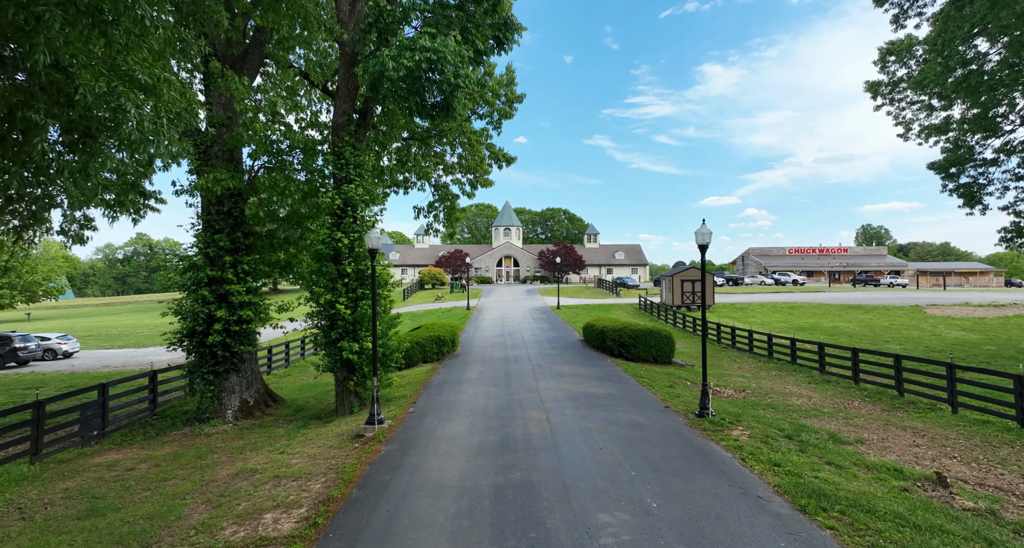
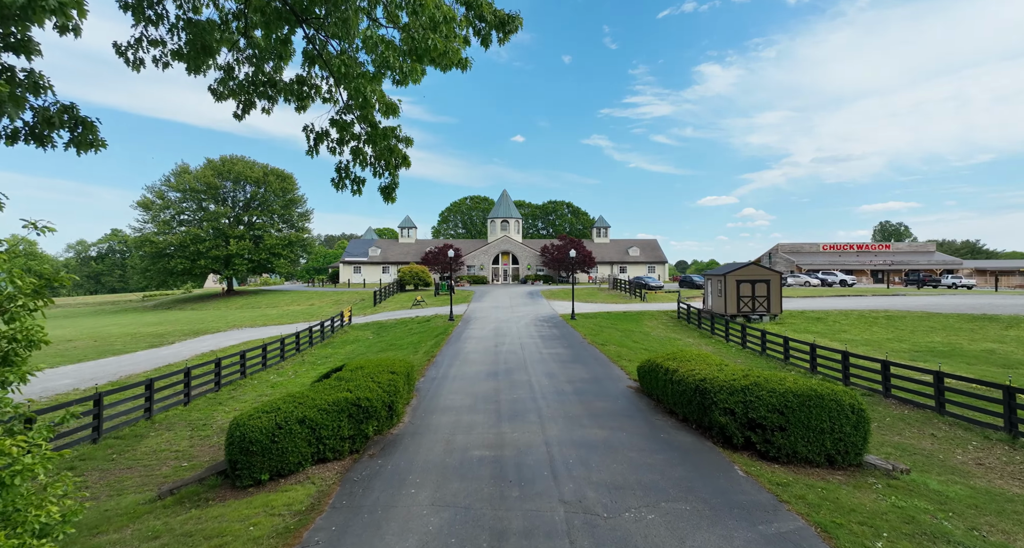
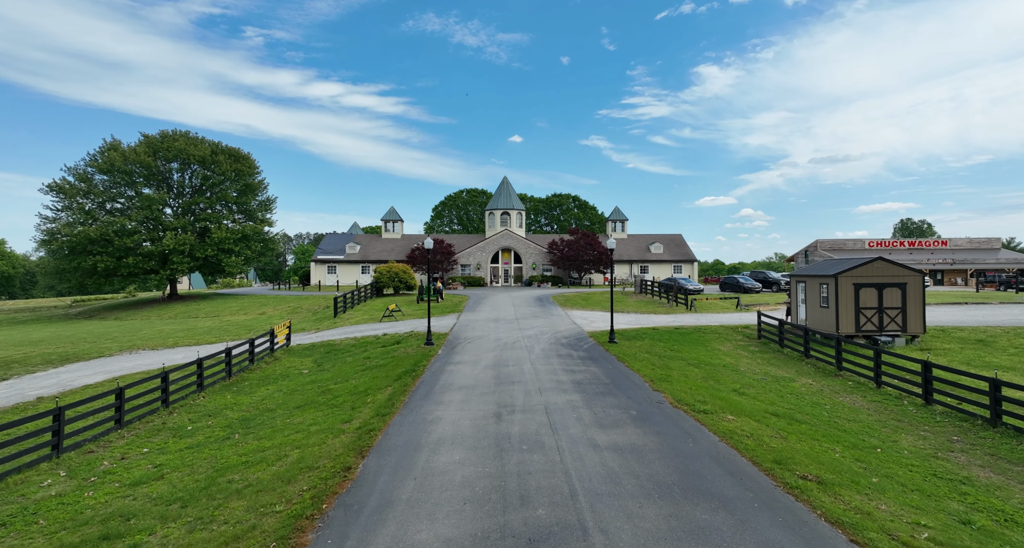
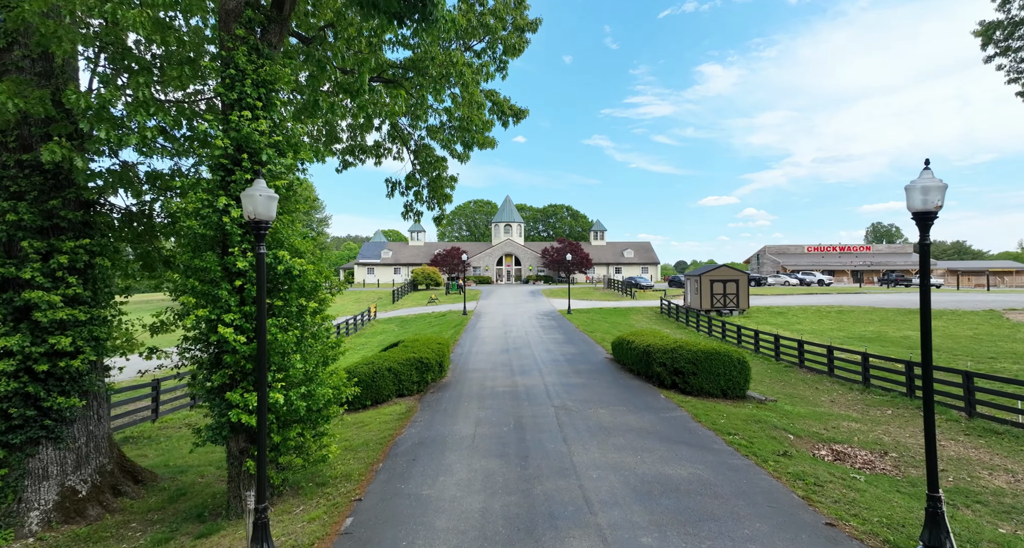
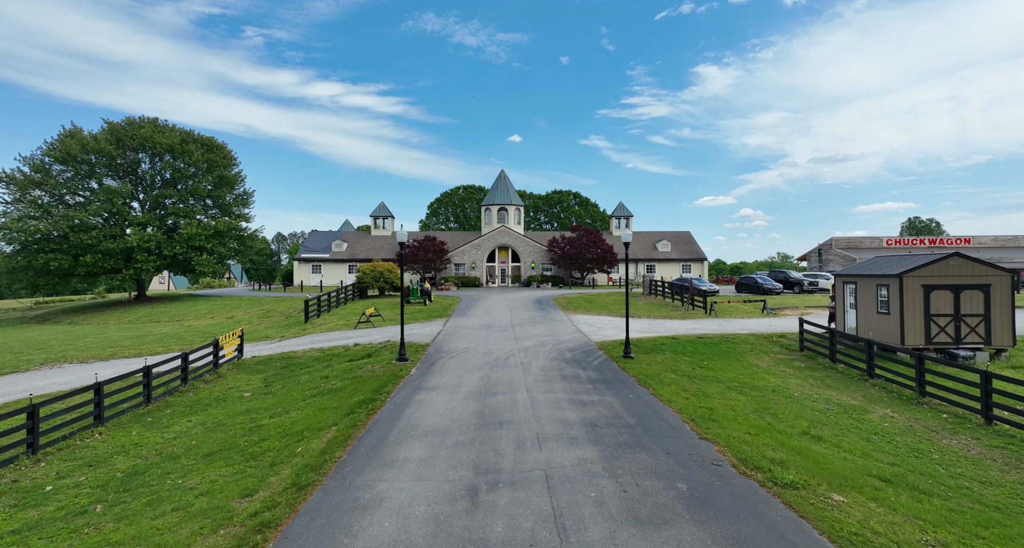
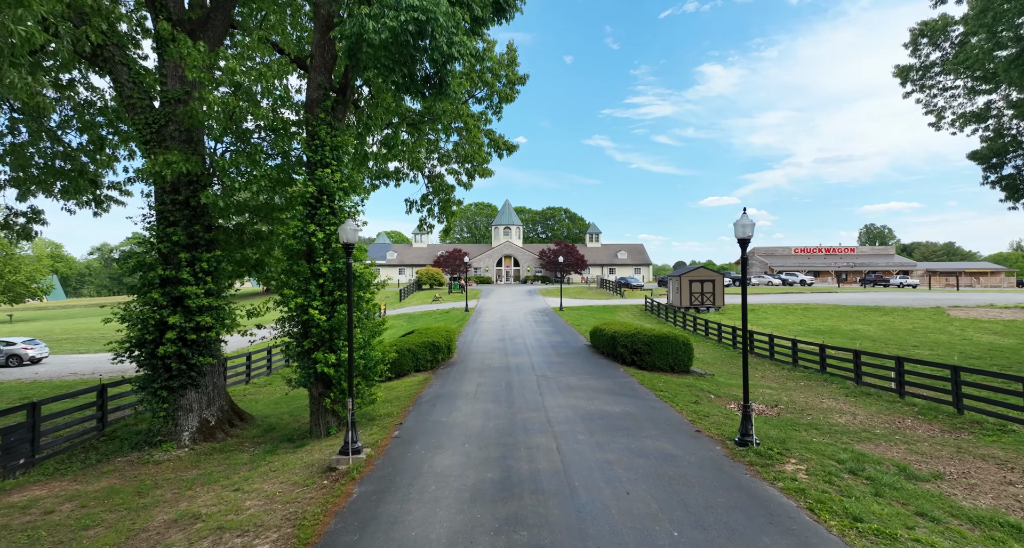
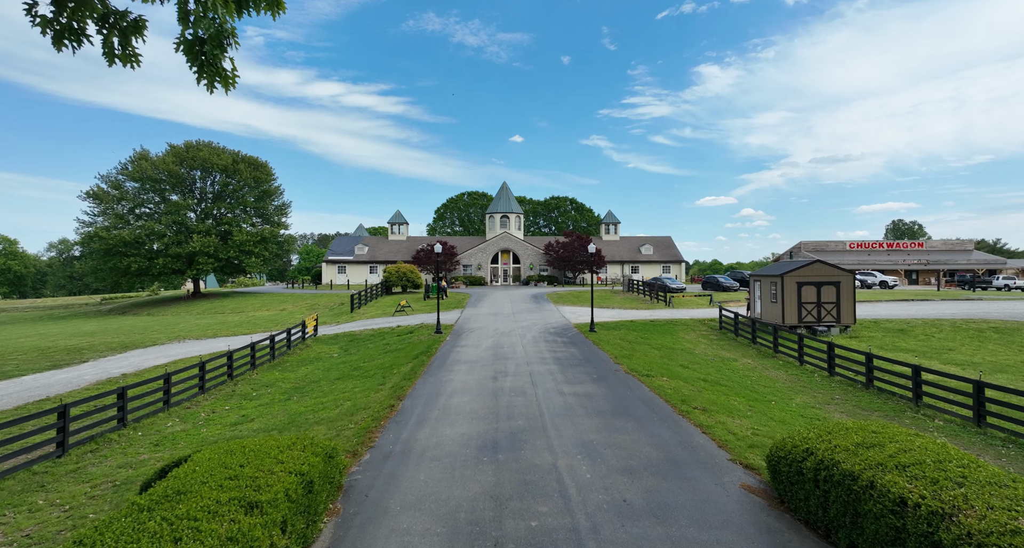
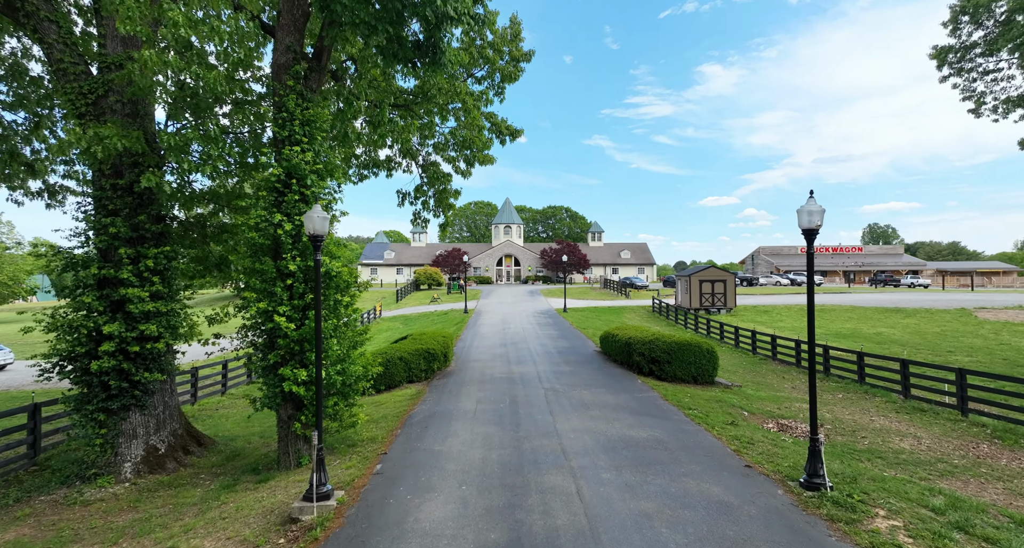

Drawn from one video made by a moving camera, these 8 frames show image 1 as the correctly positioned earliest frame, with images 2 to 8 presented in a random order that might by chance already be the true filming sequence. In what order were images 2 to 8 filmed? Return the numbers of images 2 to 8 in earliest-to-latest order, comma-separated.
6, 8, 4, 2, 7, 3, 5
